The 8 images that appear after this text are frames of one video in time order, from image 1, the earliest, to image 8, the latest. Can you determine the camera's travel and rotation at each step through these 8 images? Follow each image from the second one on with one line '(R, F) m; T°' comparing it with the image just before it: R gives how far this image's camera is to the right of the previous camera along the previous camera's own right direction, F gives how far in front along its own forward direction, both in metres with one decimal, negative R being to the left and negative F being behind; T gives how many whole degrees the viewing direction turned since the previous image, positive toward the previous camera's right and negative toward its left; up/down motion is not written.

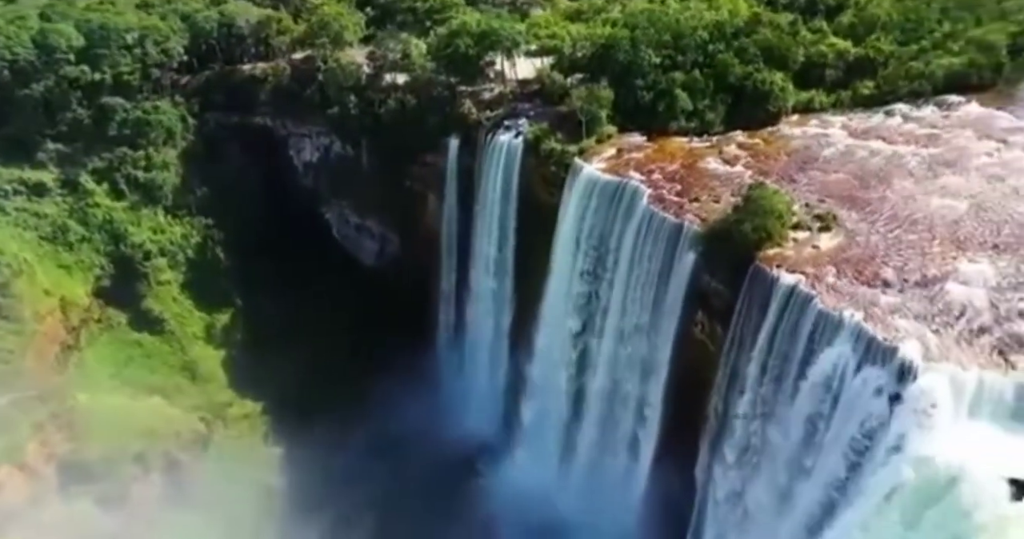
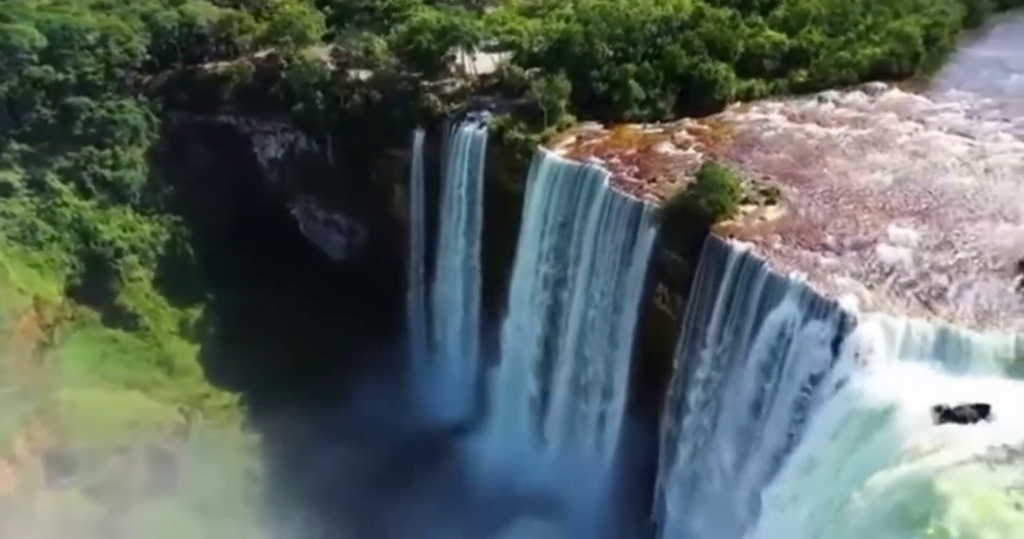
(-0.8, -1.4) m; +4°
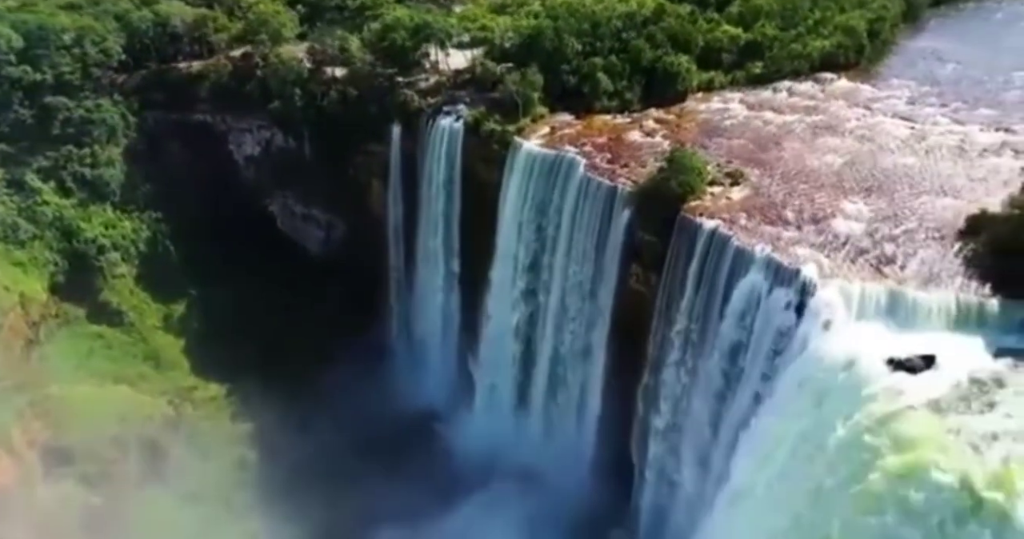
(-0.7, -1.2) m; +3°
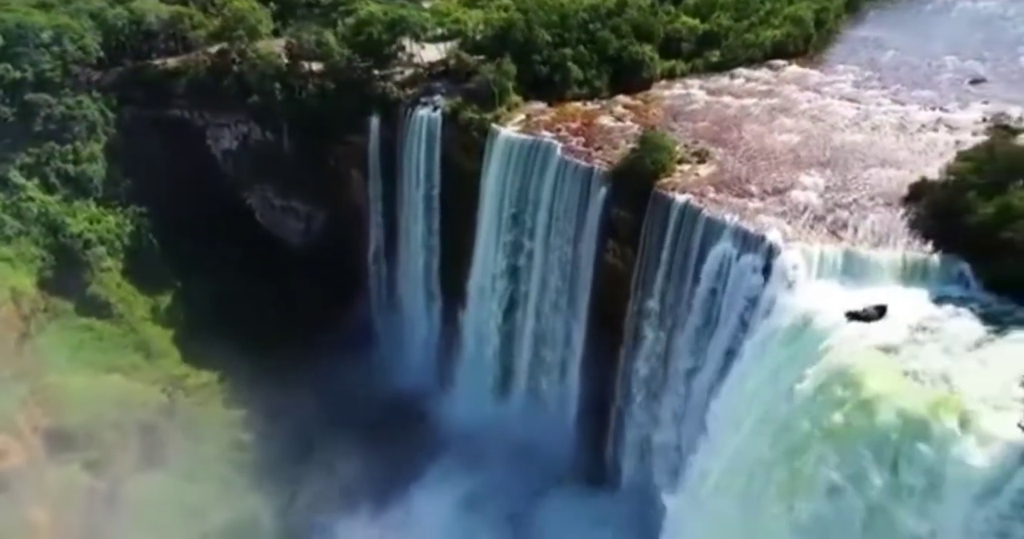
(-0.9, -1.5) m; +3°
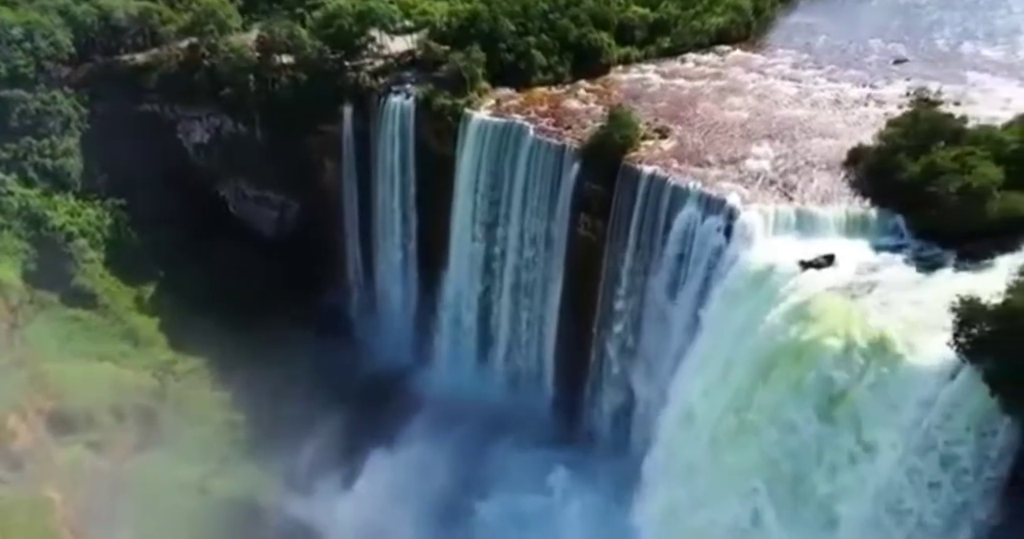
(-1.2, -1.9) m; +4°
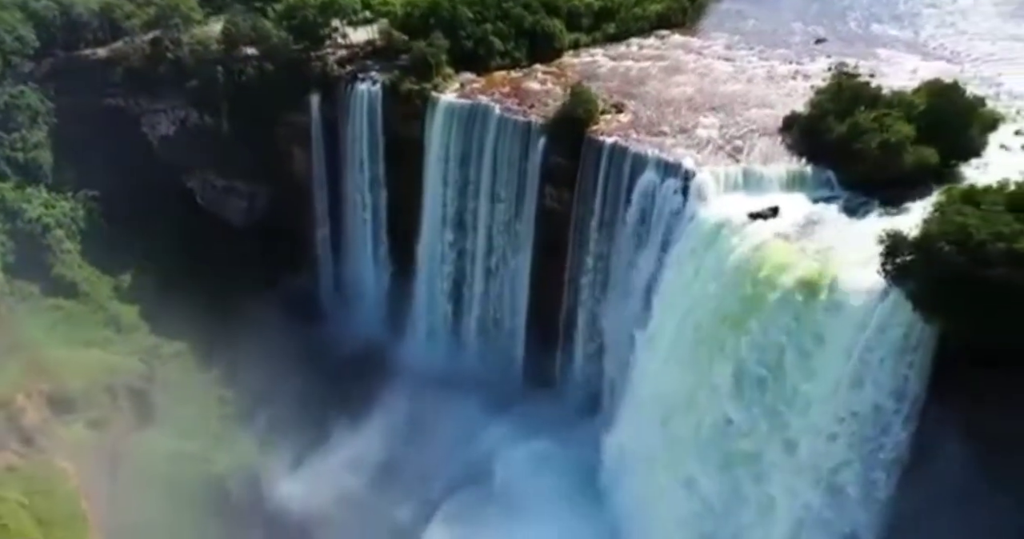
(-1.6, -2.2) m; +5°
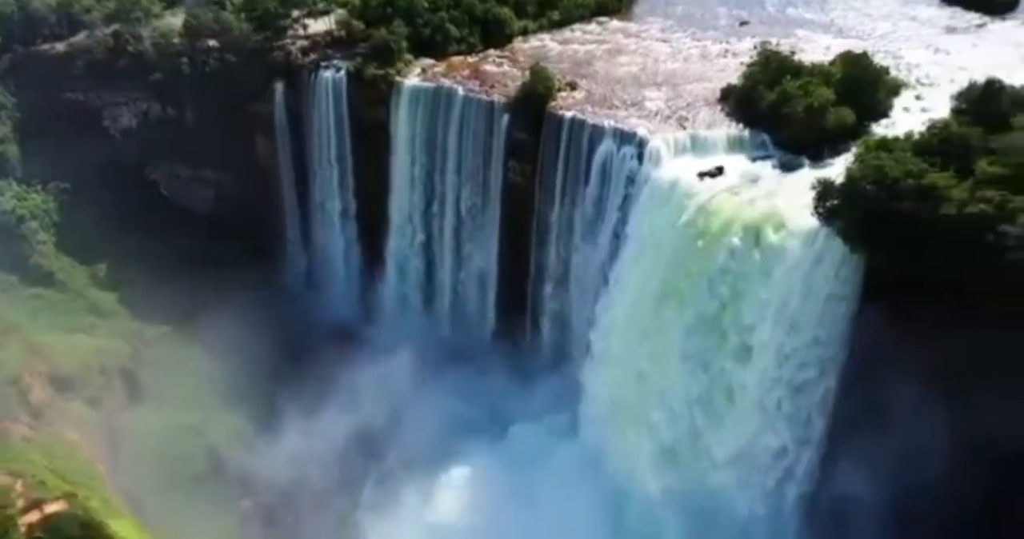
(-1.7, -2.4) m; +5°
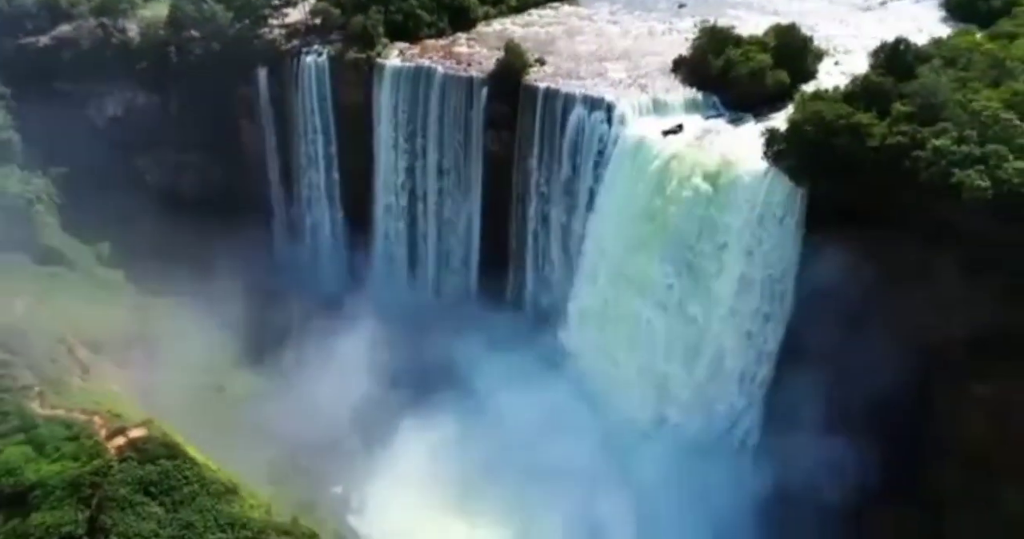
(-2.6, -3.5) m; +6°
